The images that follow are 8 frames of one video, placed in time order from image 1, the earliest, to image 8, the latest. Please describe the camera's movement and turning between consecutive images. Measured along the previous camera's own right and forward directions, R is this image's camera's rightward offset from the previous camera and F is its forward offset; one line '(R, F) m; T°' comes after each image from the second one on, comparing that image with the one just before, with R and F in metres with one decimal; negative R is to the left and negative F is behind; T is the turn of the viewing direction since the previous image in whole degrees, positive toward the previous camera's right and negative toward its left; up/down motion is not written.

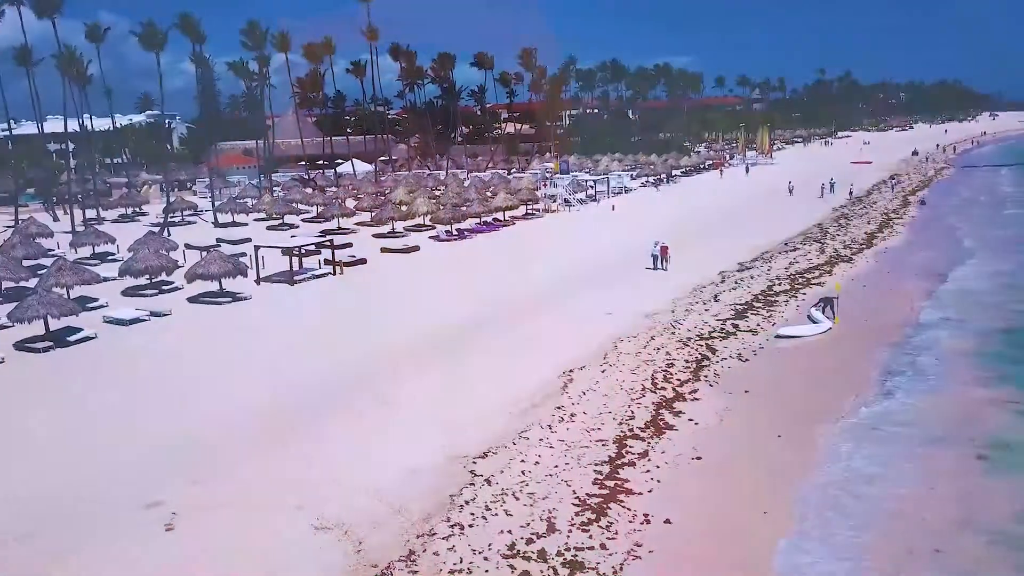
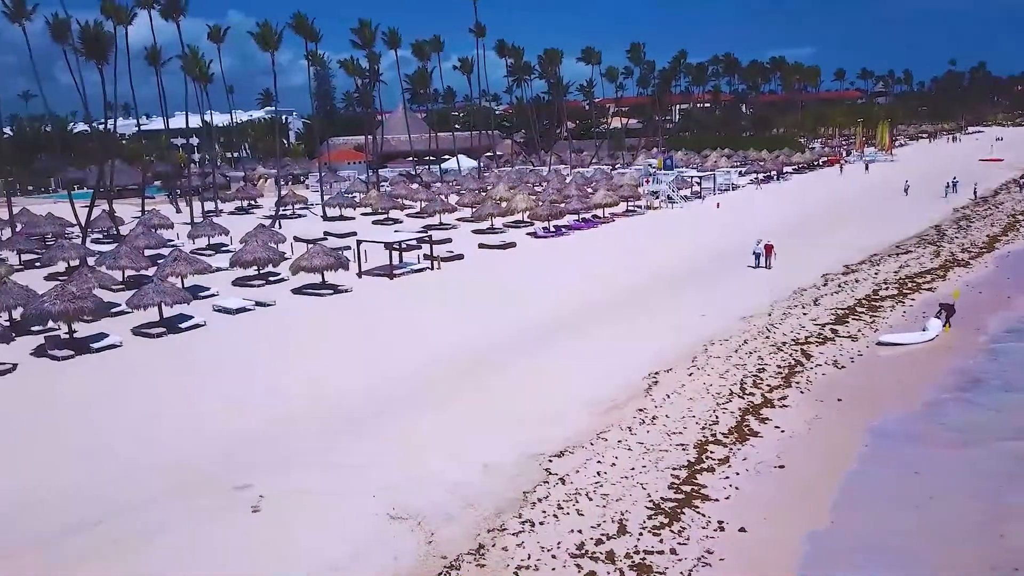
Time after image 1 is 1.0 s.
(+0.3, -0.1) m; -7°
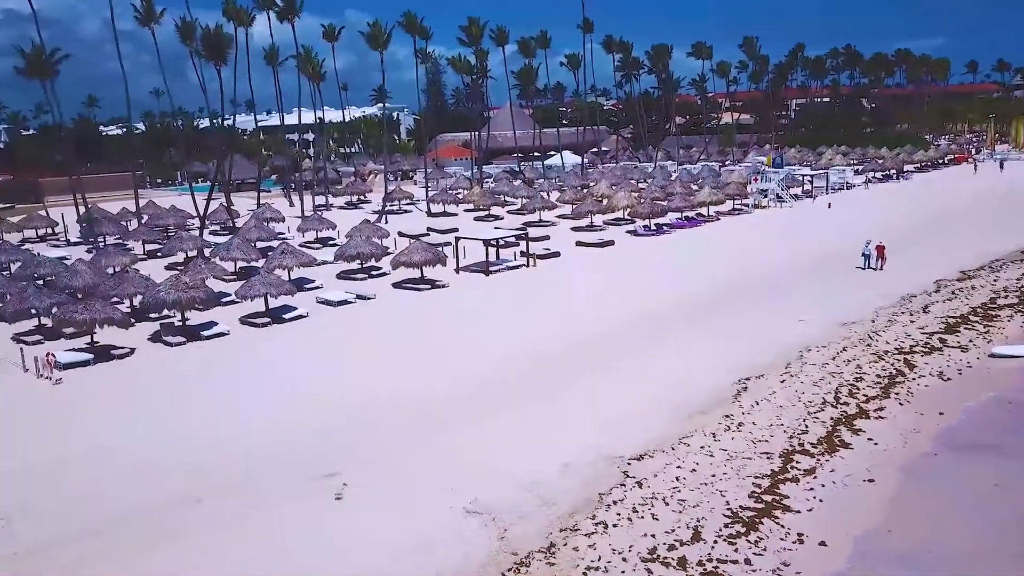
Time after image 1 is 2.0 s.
(+0.3, -0.1) m; -7°
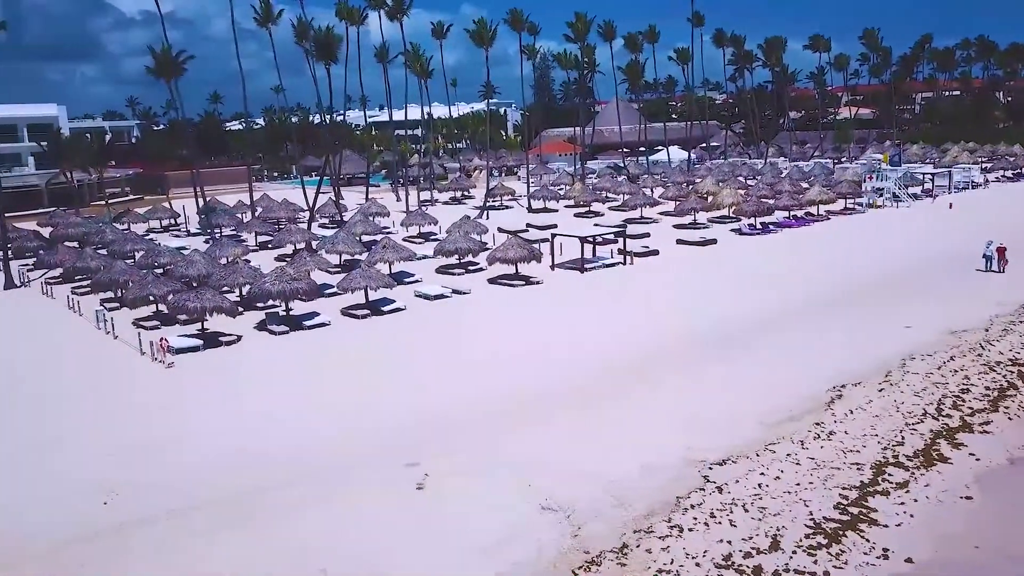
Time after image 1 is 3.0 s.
(+0.3, -0.1) m; -7°
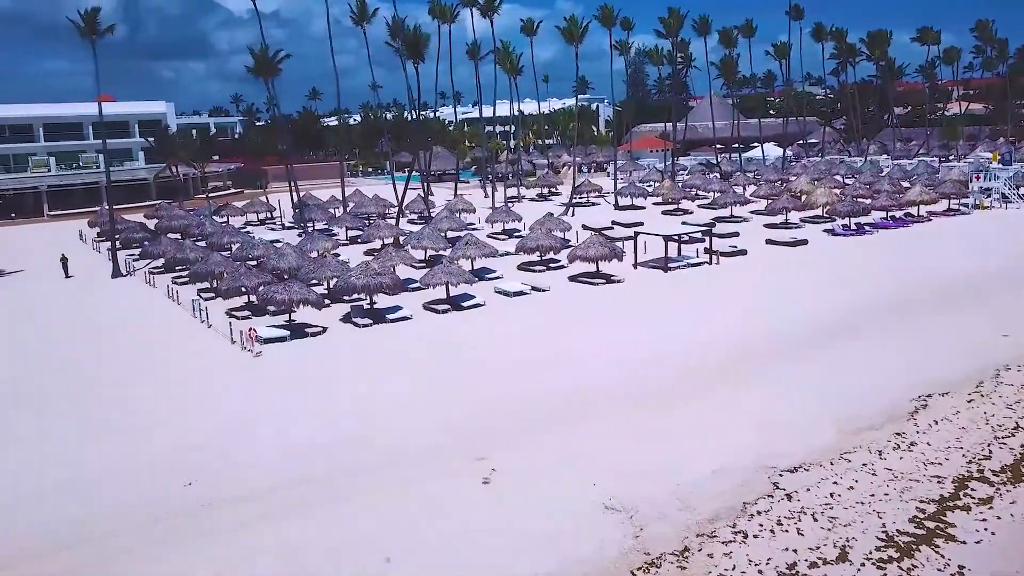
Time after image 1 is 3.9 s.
(+0.3, -0.1) m; -6°
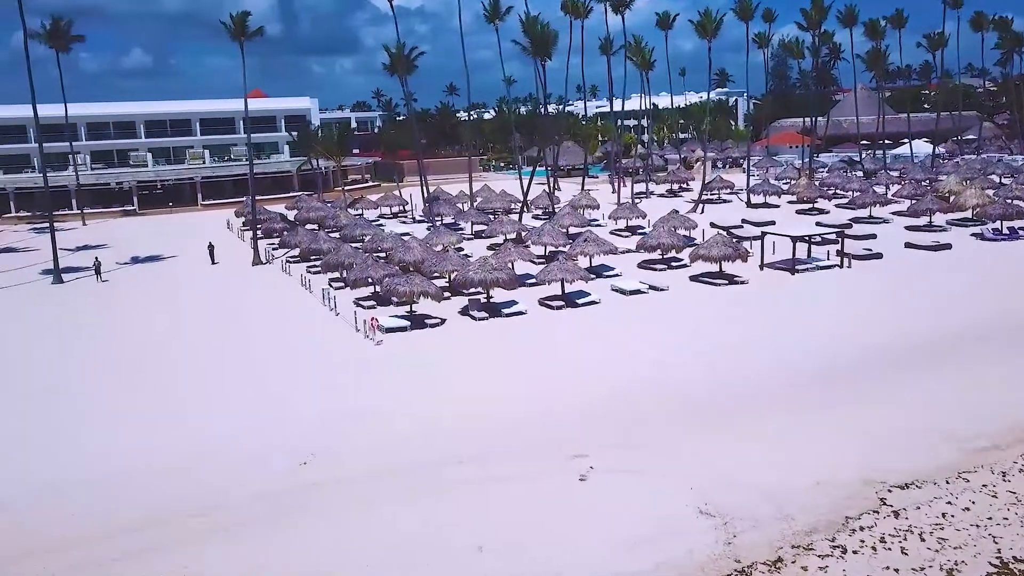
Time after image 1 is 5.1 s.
(+0.4, -0.2) m; -9°
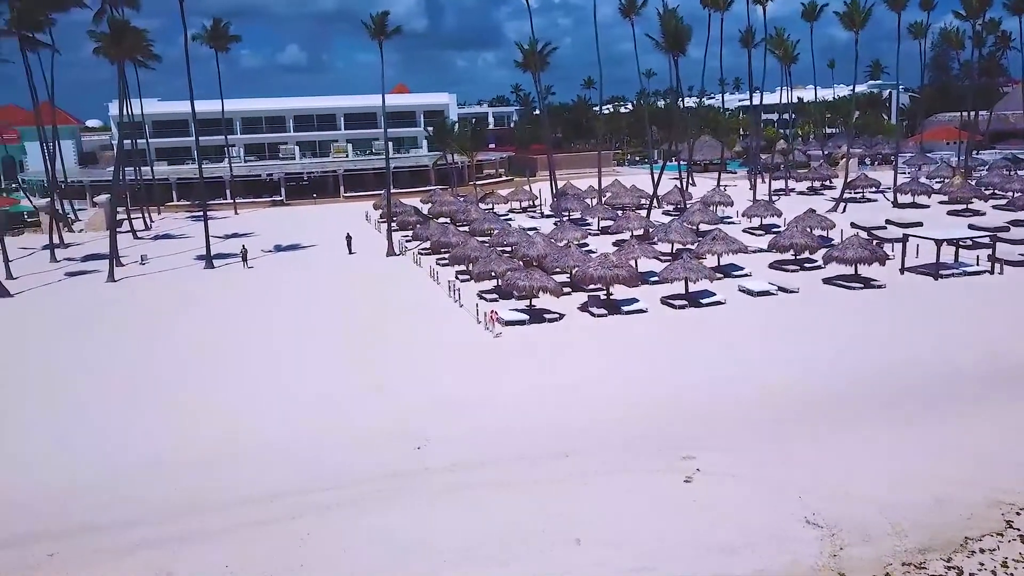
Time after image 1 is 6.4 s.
(+0.3, -0.2) m; -9°
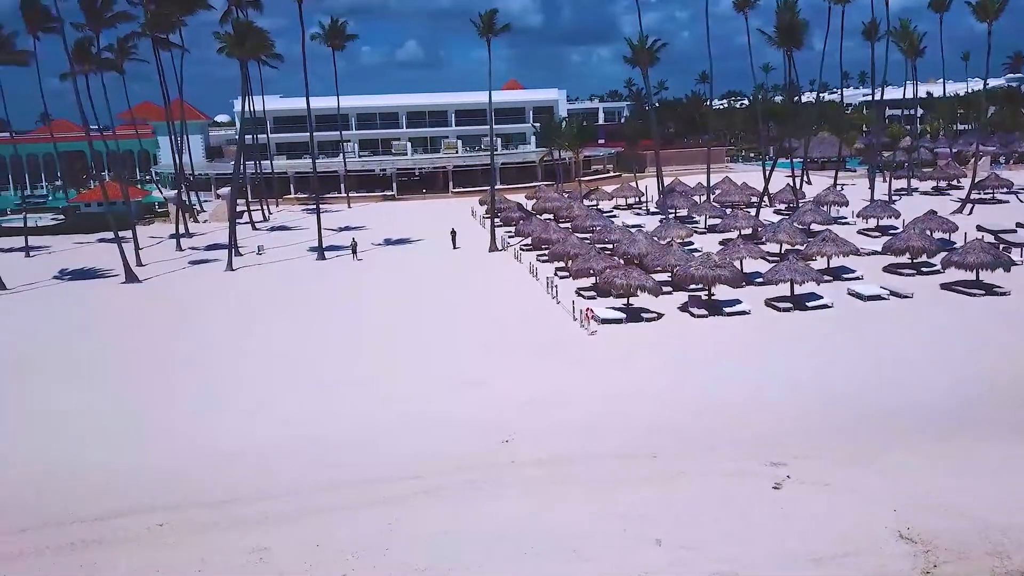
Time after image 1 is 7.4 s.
(+0.2, -0.1) m; -7°
